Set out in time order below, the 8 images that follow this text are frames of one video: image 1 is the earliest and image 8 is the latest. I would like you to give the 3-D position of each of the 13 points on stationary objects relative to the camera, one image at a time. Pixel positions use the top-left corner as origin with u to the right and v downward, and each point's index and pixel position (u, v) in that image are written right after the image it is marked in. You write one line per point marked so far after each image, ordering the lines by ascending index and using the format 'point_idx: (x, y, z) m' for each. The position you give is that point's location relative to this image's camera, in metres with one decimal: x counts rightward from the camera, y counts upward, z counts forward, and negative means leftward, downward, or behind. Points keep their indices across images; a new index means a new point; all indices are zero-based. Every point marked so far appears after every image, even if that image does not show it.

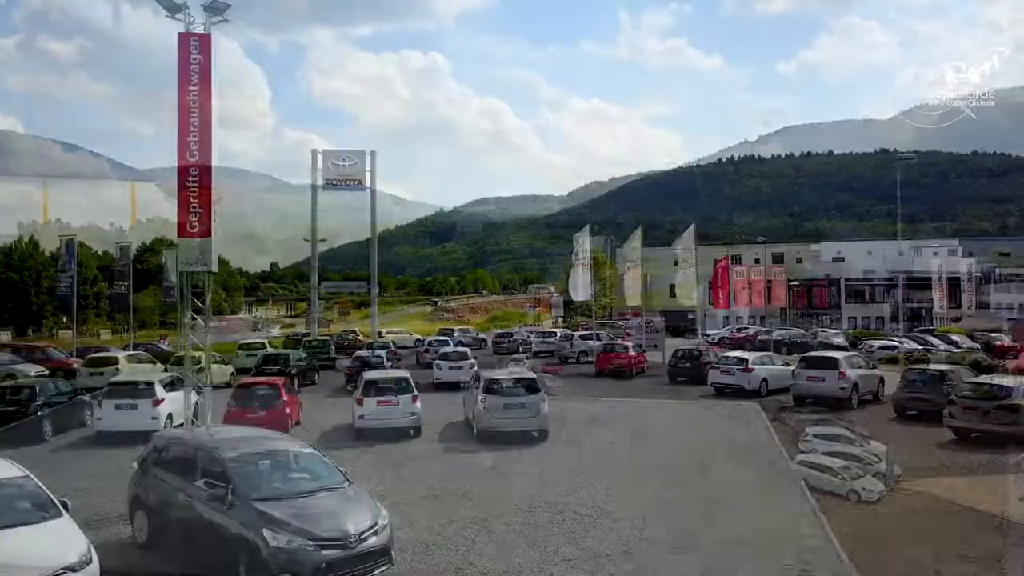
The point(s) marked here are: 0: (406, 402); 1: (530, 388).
0: (-1.6, -1.7, +19.4) m
1: (+0.3, -1.5, +18.8) m
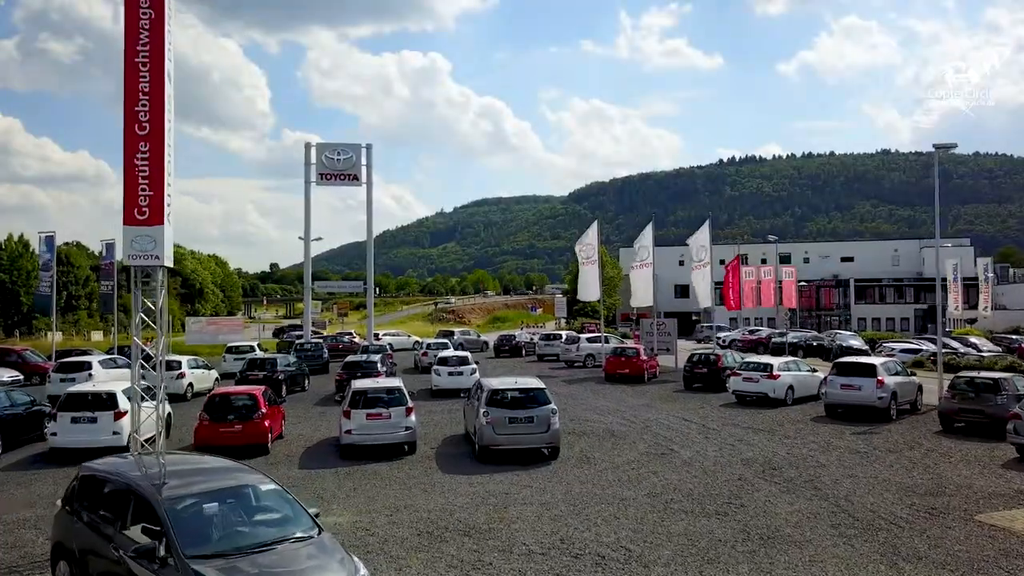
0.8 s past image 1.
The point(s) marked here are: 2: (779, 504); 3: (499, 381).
0: (-1.5, -1.7, +17.3) m
1: (+0.4, -1.5, +16.7) m
2: (+2.8, -2.2, +13.1) m
3: (-0.2, -1.3, +18.3) m
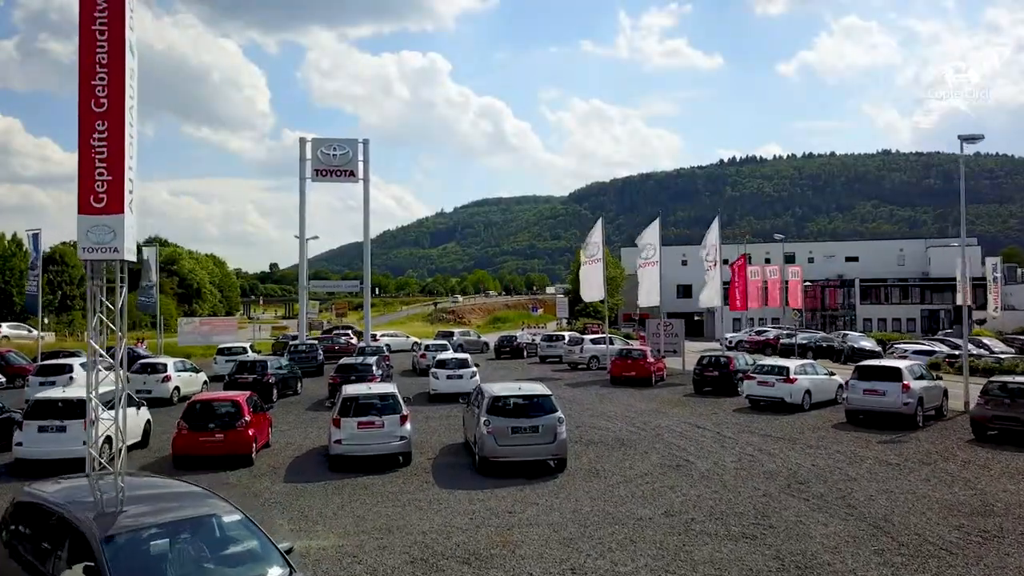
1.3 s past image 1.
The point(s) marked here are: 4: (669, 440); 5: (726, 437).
0: (-1.5, -1.7, +16.0) m
1: (+0.4, -1.4, +15.4) m
2: (+2.8, -2.2, +11.9) m
3: (-0.1, -1.3, +17.0) m
4: (+2.3, -2.2, +18.7) m
5: (+3.2, -2.2, +19.1) m
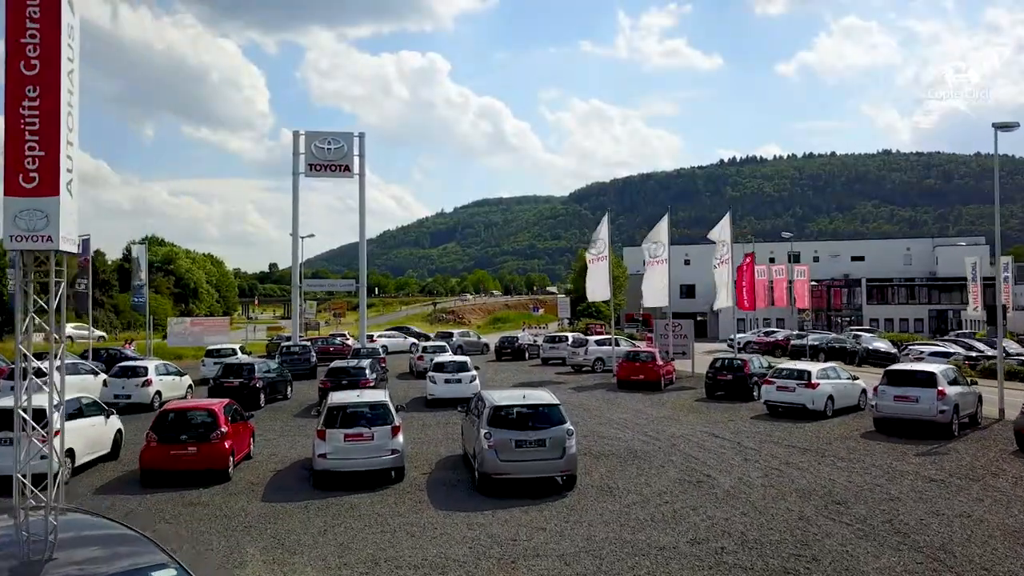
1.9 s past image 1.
0: (-1.5, -1.7, +14.4) m
1: (+0.4, -1.4, +13.9) m
2: (+2.8, -2.2, +10.3) m
3: (-0.1, -1.3, +15.4) m
4: (+2.3, -2.2, +17.1) m
5: (+3.2, -2.2, +17.5) m
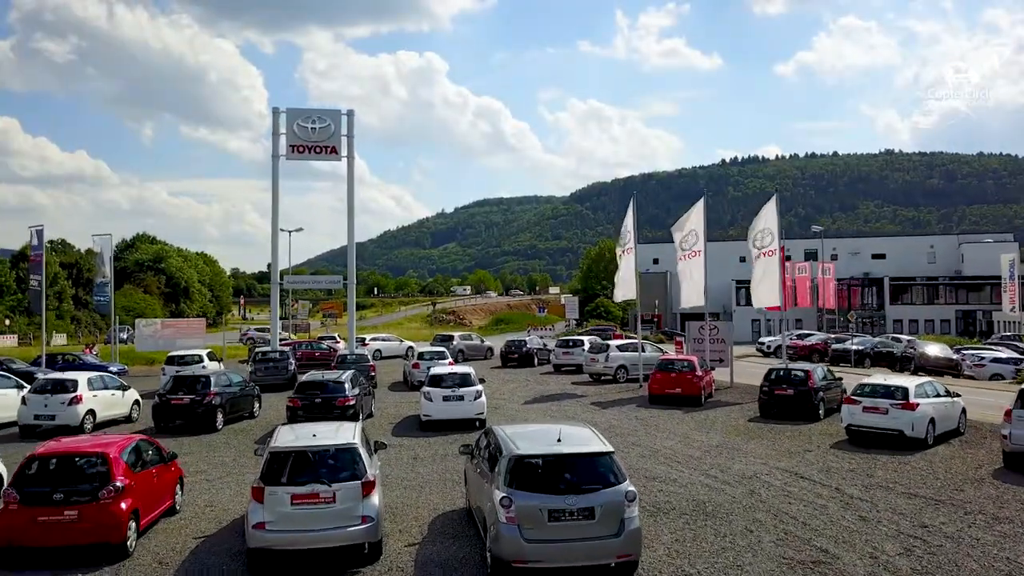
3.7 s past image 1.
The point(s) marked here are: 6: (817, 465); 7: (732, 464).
0: (-1.2, -1.6, +9.8) m
1: (+0.7, -1.3, +9.2) m
2: (+3.1, -2.1, +5.7) m
3: (+0.1, -1.2, +10.8) m
4: (+2.6, -2.1, +12.5) m
5: (+3.5, -2.1, +12.9) m
6: (+3.7, -2.1, +15.4) m
7: (+2.7, -2.2, +15.7) m
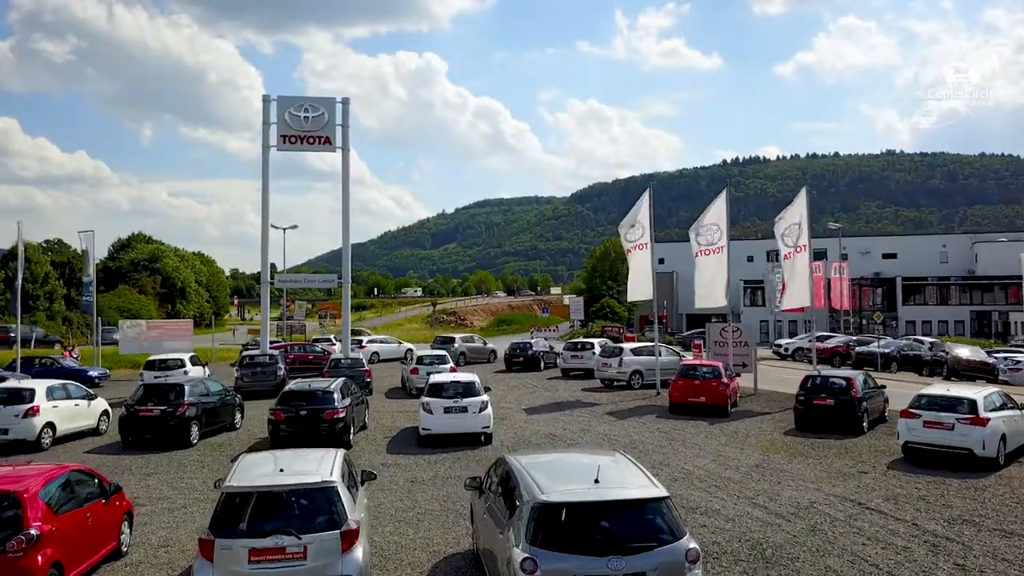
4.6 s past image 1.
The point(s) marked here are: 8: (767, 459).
0: (-1.1, -1.6, +7.6) m
1: (+0.8, -1.3, +7.0) m
2: (+3.2, -2.1, +3.5) m
3: (+0.3, -1.2, +8.6) m
4: (+2.7, -2.1, +10.3) m
5: (+3.6, -2.1, +10.7) m
6: (+3.8, -2.1, +13.3) m
7: (+2.8, -2.1, +13.5) m
8: (+3.2, -2.1, +16.1) m
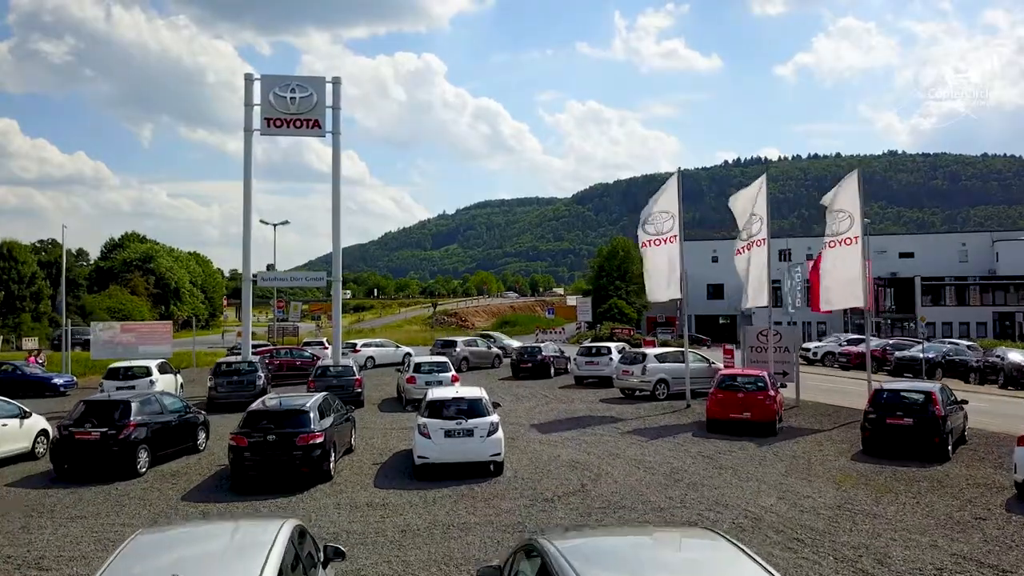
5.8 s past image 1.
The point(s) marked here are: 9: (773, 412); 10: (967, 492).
0: (-0.9, -1.5, +4.4) m
1: (+1.0, -1.2, +3.8) m
2: (+3.4, -2.0, +0.3) m
3: (+0.4, -1.1, +5.4) m
4: (+2.9, -2.0, +7.1) m
5: (+3.8, -2.0, +7.5) m
6: (+4.0, -2.1, +10.1) m
7: (+3.0, -2.1, +10.3) m
8: (+3.4, -2.1, +12.9) m
9: (+3.9, -1.8, +19.1) m
10: (+4.8, -2.1, +13.1) m
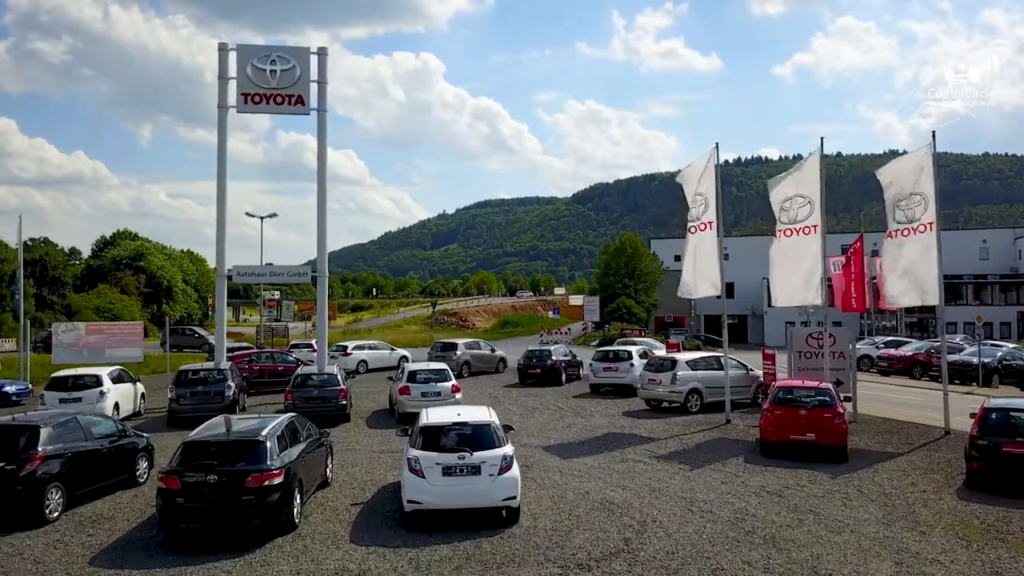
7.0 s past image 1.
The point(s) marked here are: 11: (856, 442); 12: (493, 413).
0: (-0.8, -1.4, +1.0) m
1: (+1.1, -1.2, +0.4) m
2: (+3.5, -1.9, -3.1) m
3: (+0.6, -1.0, +2.0) m
4: (+3.0, -2.0, +3.7) m
5: (+3.9, -2.0, +4.1) m
6: (+4.2, -2.0, +6.7) m
7: (+3.2, -2.0, +6.9) m
8: (+3.6, -2.0, +9.5) m
9: (+4.0, -1.8, +15.7) m
10: (+4.9, -2.0, +9.6) m
11: (+4.8, -2.1, +17.4) m
12: (-0.2, -1.2, +11.9) m
